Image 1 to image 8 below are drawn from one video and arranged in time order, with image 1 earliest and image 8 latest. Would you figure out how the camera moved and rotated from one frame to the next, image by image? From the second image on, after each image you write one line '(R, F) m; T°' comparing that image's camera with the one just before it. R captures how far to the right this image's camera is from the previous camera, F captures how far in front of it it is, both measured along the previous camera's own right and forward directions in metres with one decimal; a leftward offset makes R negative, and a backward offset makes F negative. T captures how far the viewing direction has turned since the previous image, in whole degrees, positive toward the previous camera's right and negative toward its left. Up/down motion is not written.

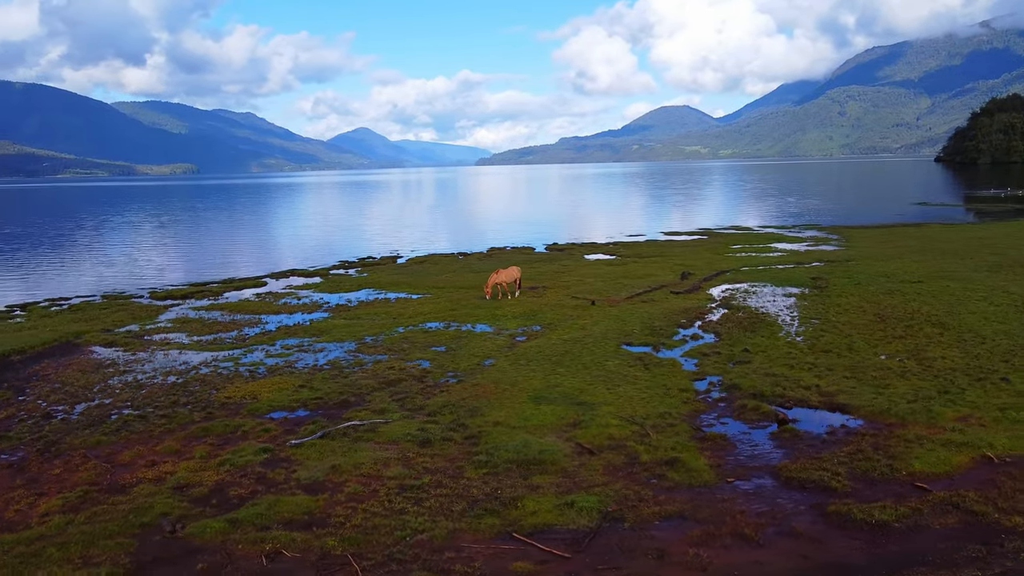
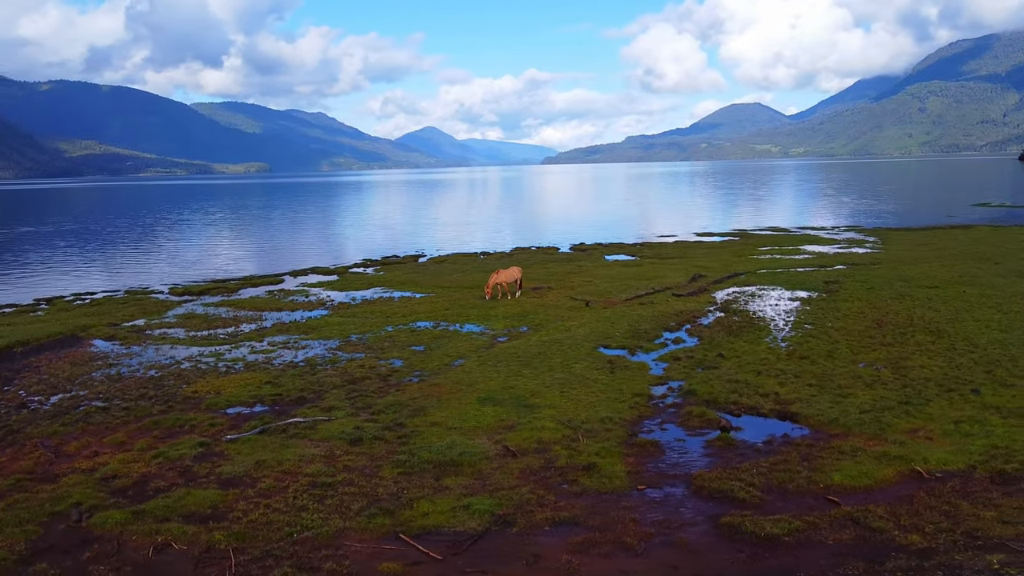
(+3.1, +0.1) m; -4°
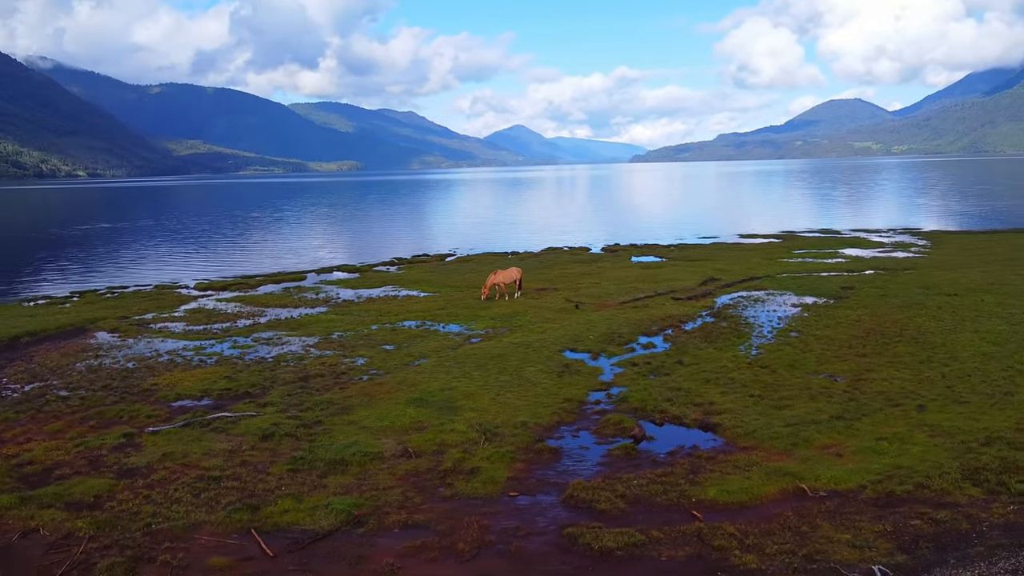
(+4.3, +0.2) m; -6°
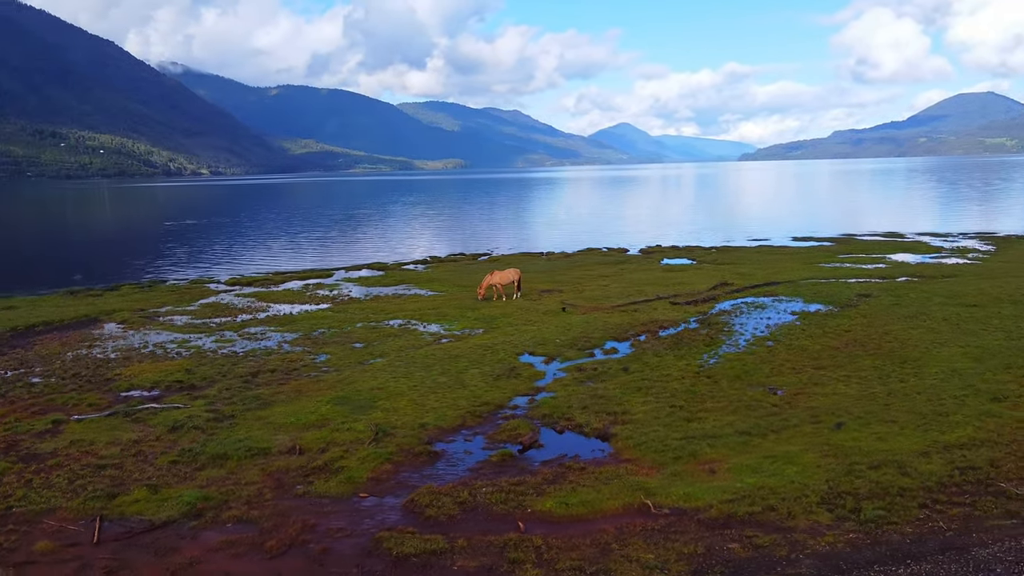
(+5.1, +0.3) m; -7°
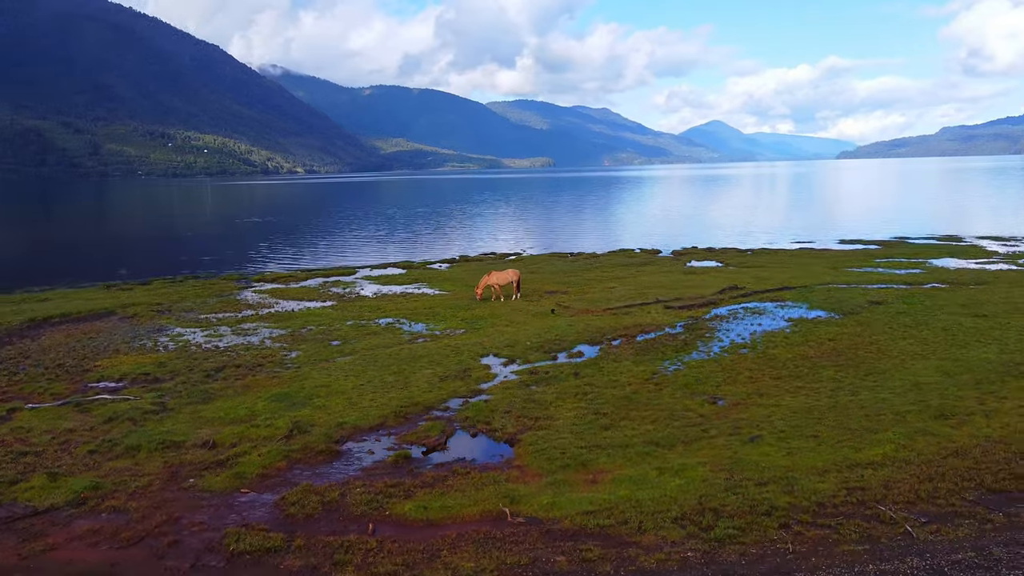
(+4.3, +0.3) m; -6°
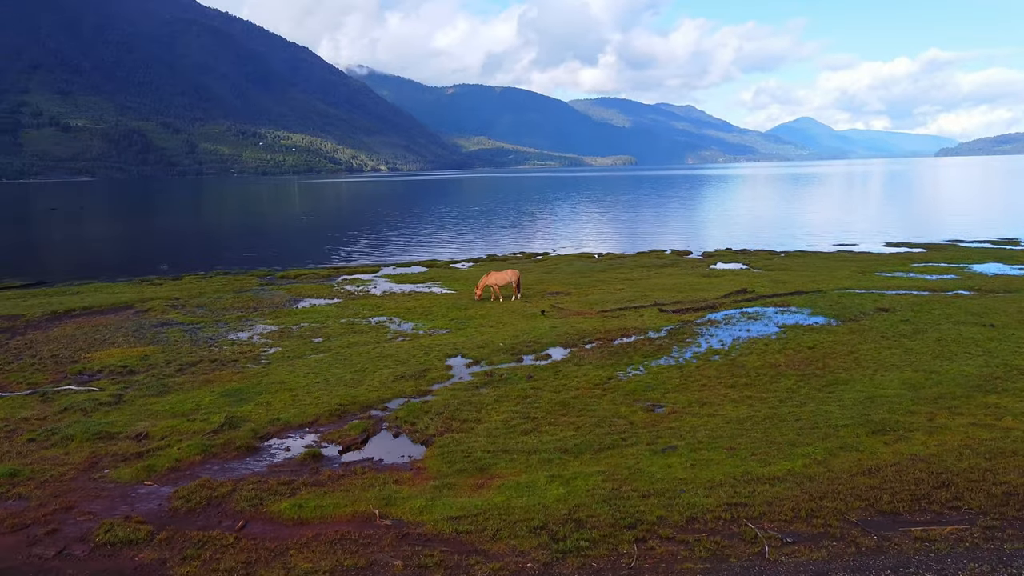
(+3.9, +0.2) m; -5°
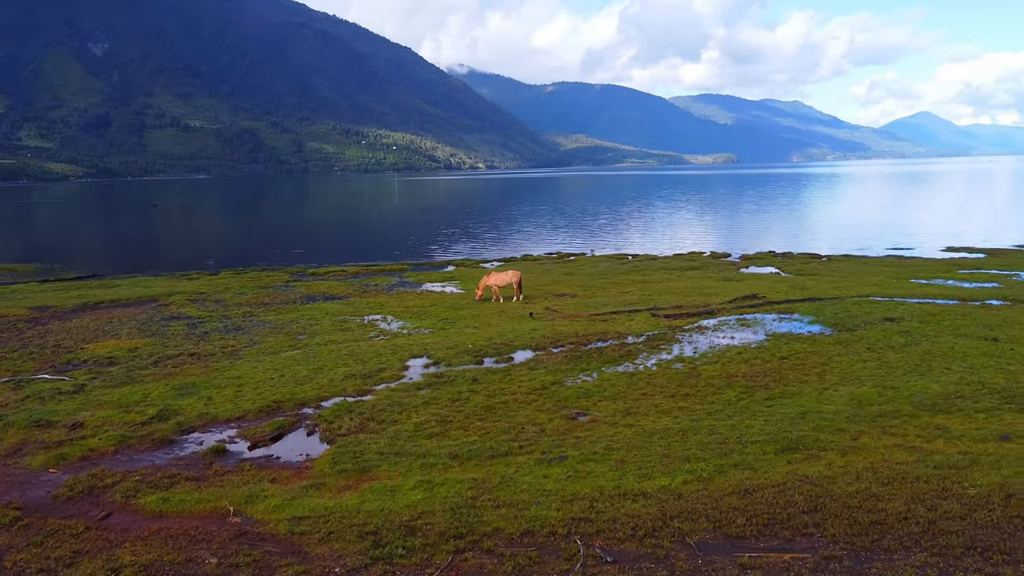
(+4.6, +0.4) m; -7°
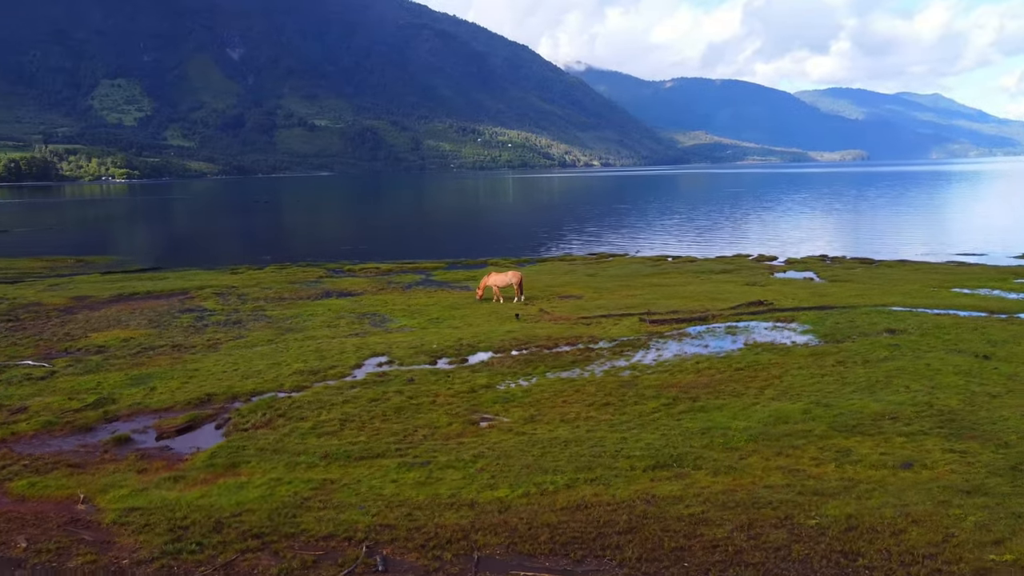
(+5.4, +0.6) m; -8°
